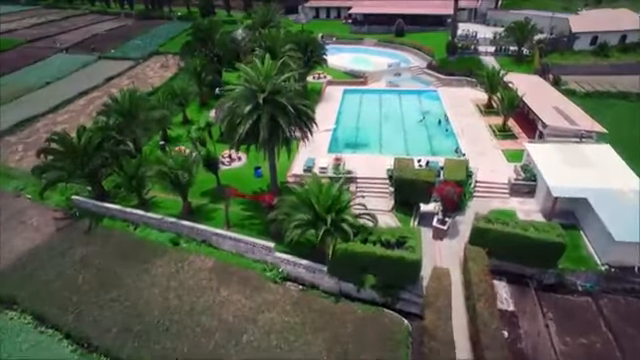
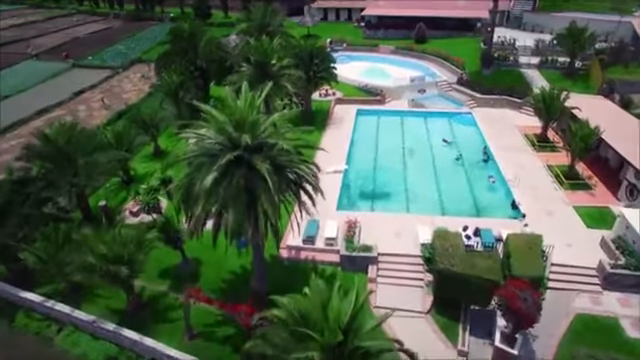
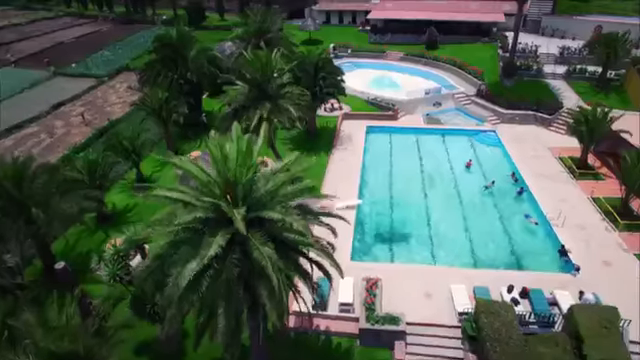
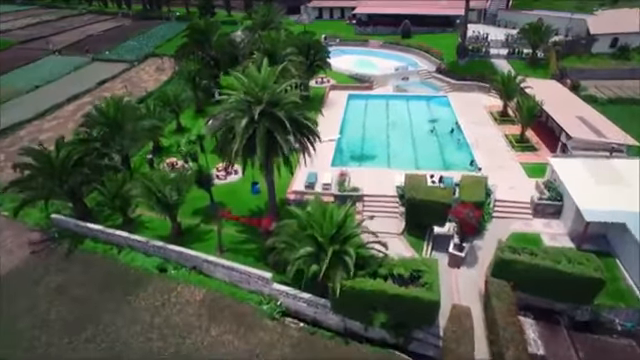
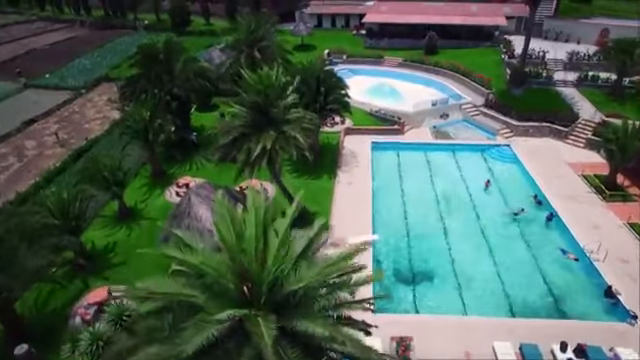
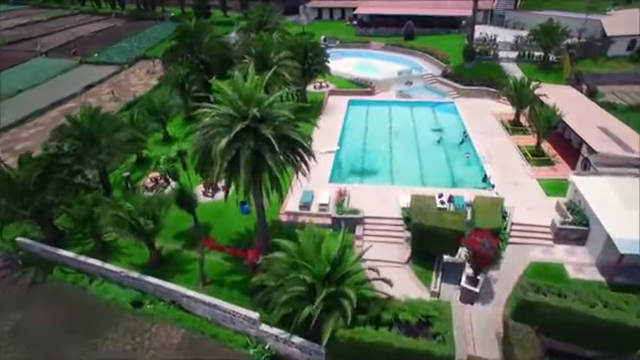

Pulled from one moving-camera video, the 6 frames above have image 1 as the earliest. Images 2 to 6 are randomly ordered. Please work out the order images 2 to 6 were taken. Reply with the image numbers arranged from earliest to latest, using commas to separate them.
4, 6, 2, 3, 5
